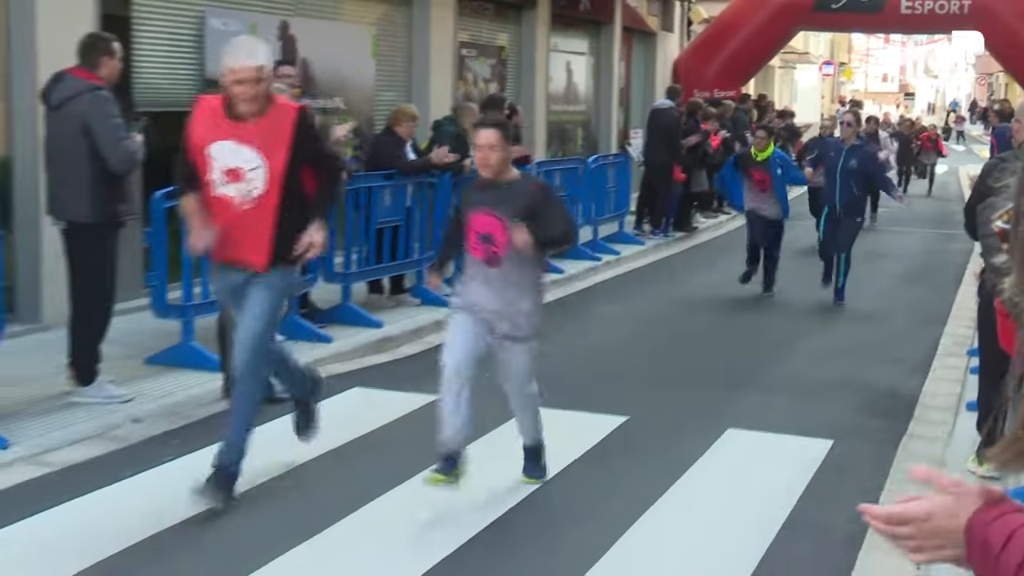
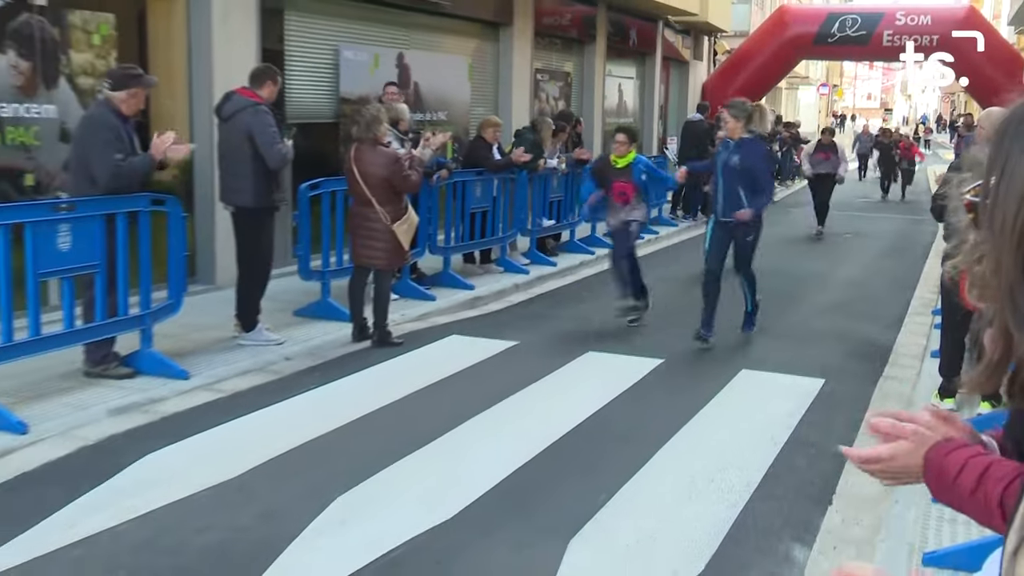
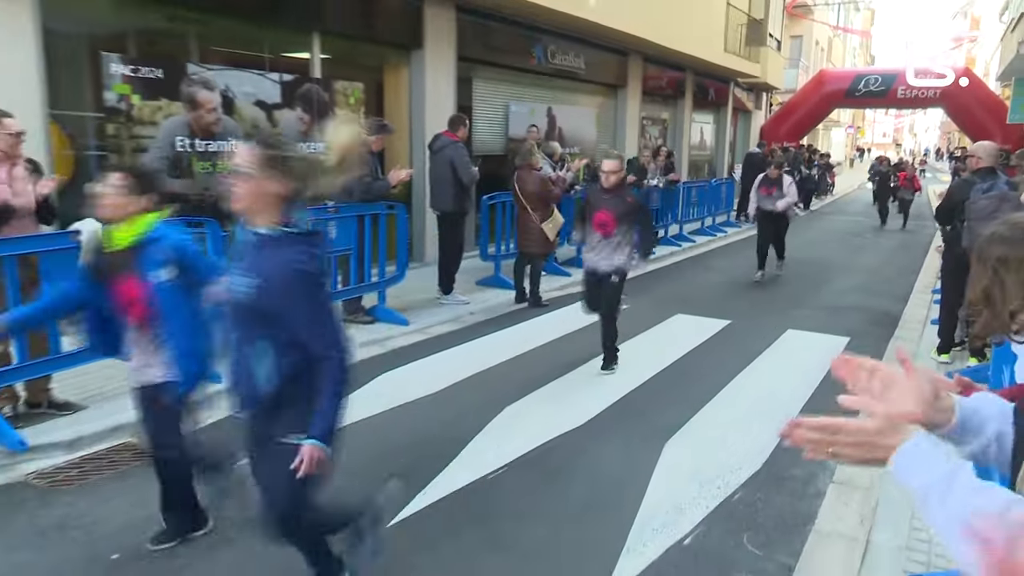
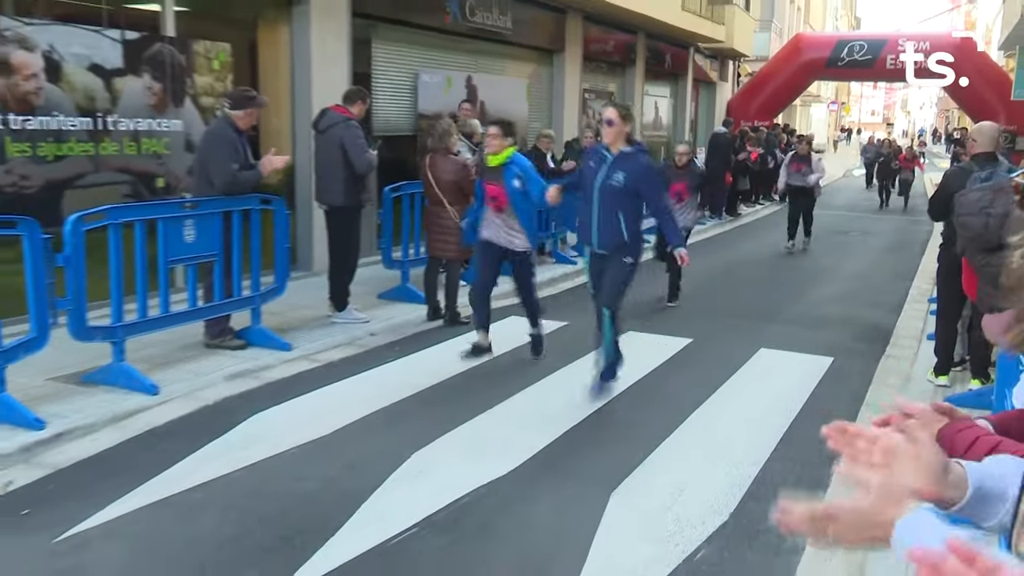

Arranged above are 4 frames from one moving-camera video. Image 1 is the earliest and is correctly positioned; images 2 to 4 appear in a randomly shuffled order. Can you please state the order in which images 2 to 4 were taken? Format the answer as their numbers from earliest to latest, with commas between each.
2, 4, 3
